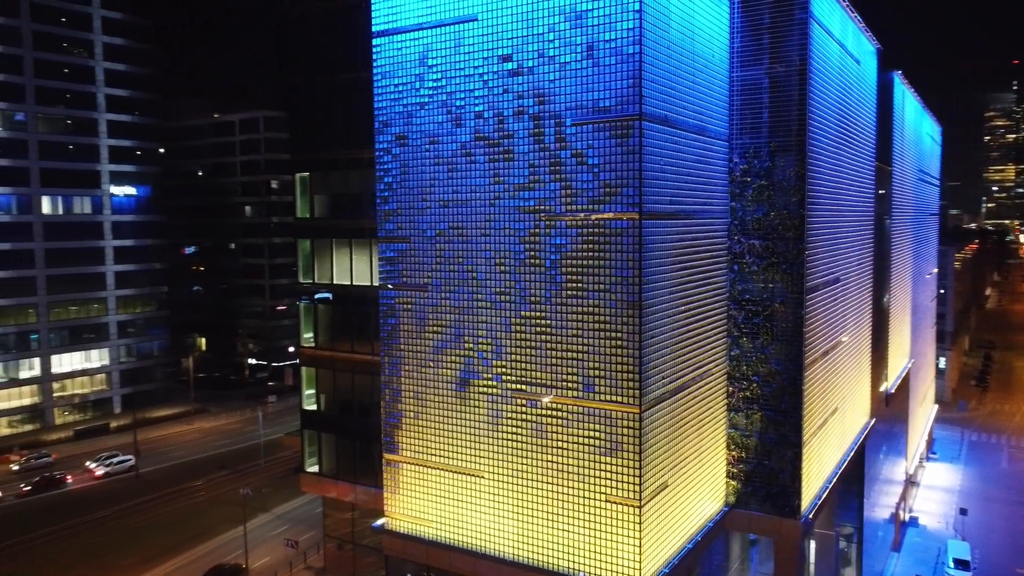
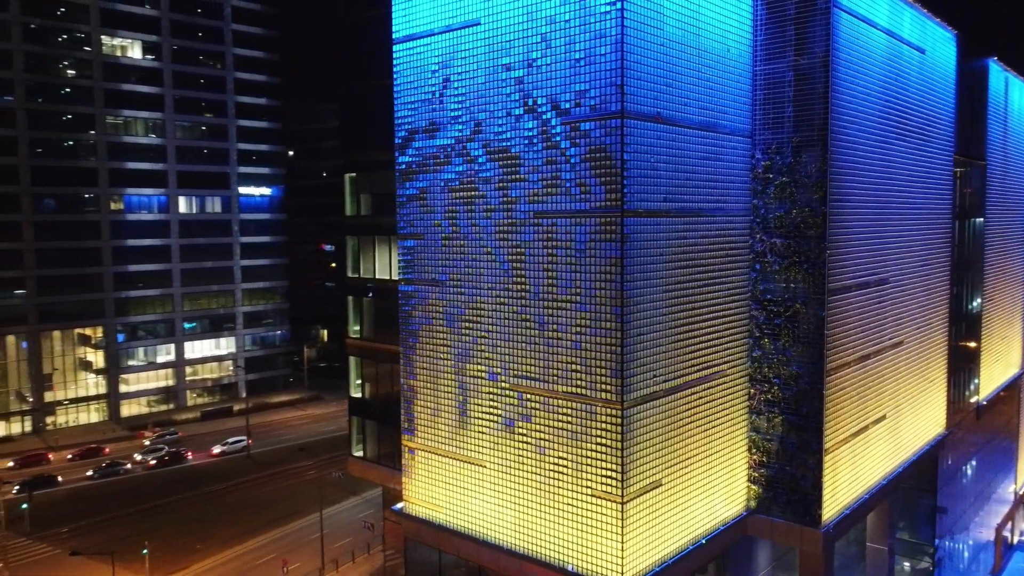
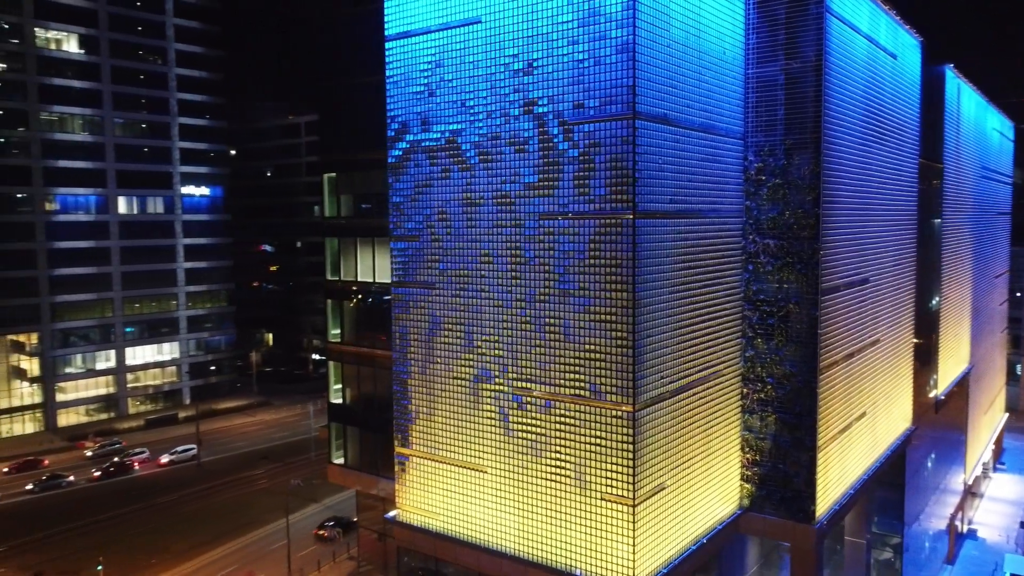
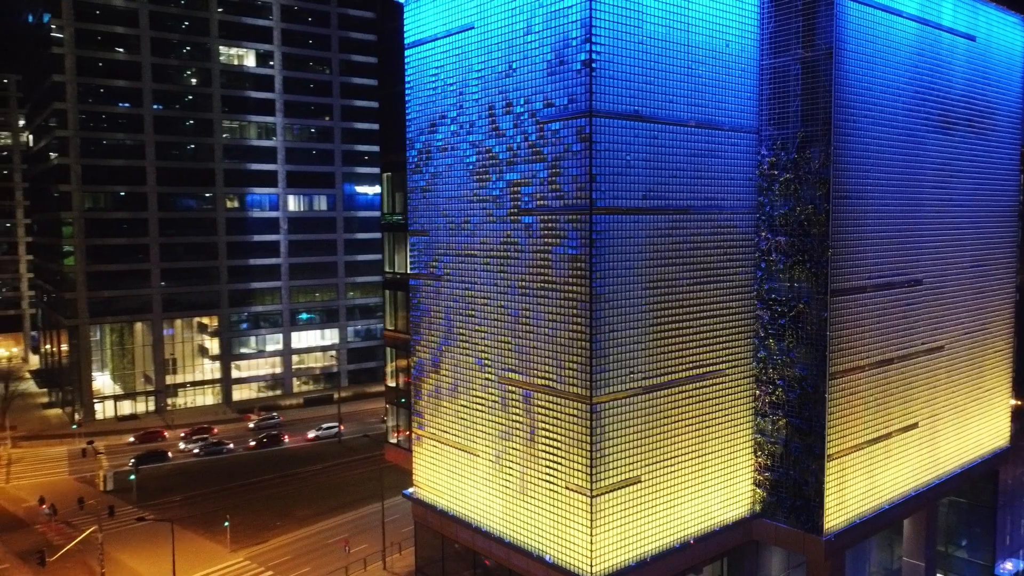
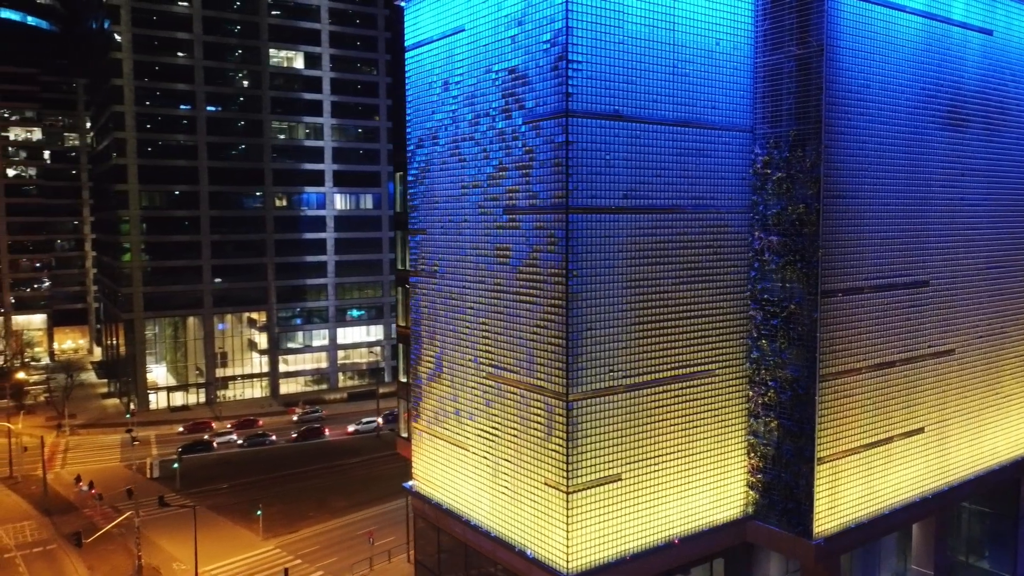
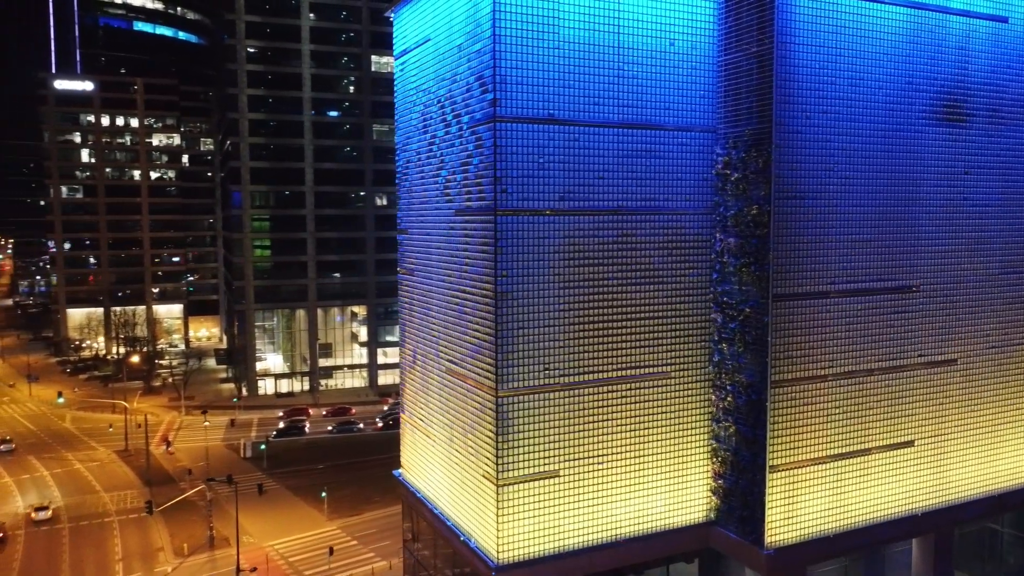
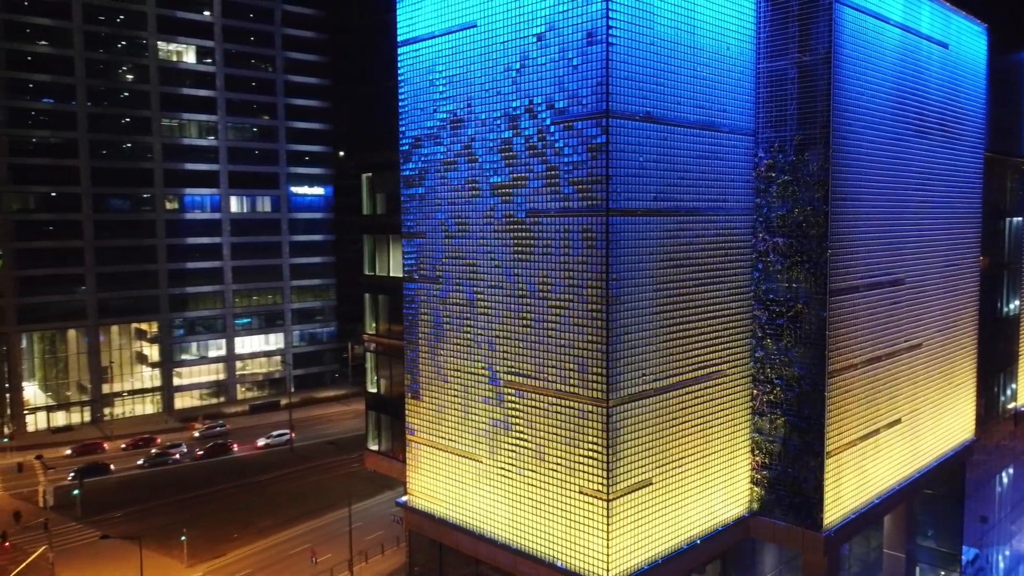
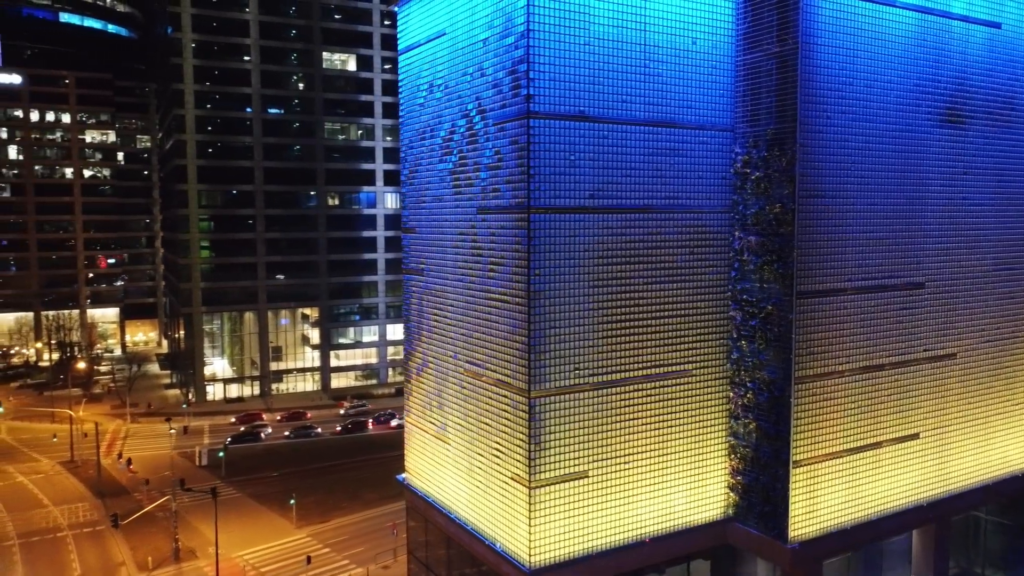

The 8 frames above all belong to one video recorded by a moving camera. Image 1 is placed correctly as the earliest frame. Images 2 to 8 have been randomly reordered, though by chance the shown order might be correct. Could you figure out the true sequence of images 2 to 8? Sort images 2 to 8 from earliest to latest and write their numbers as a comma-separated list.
3, 2, 7, 4, 5, 8, 6
